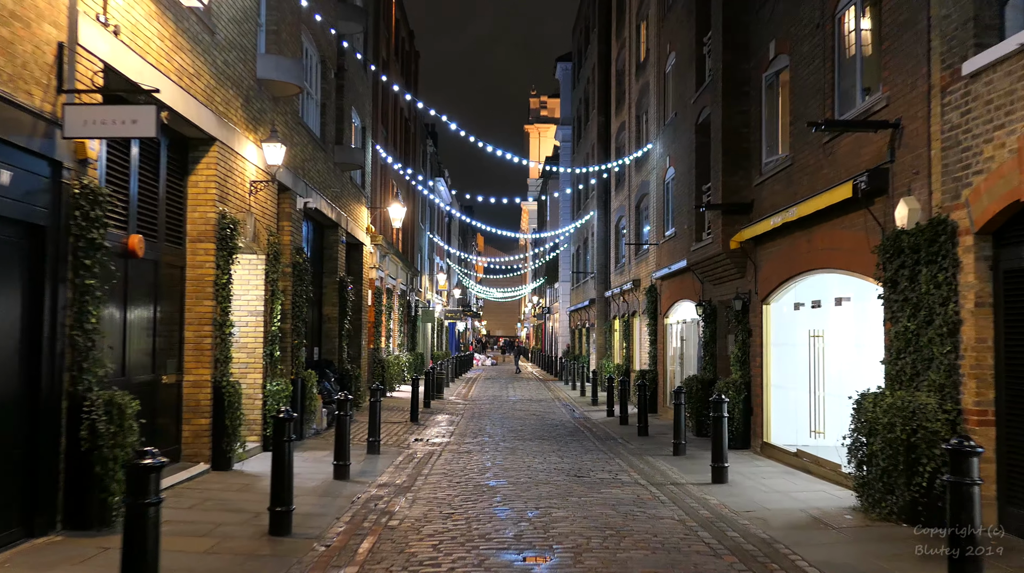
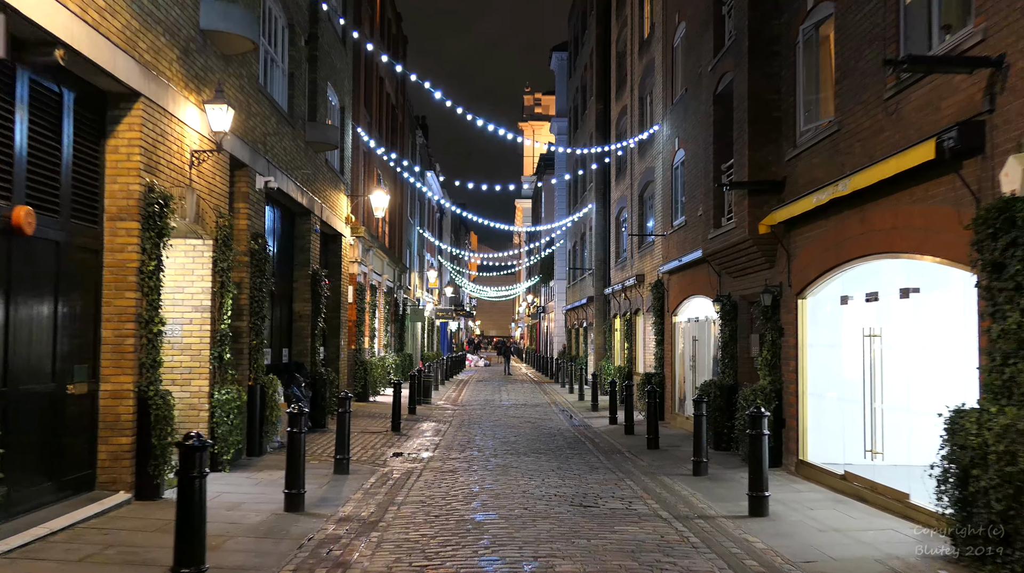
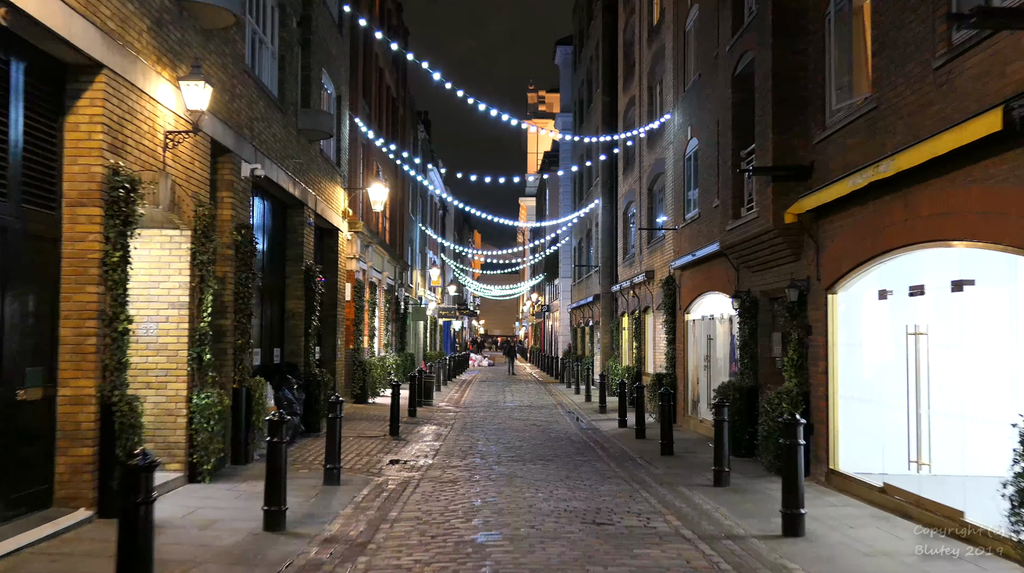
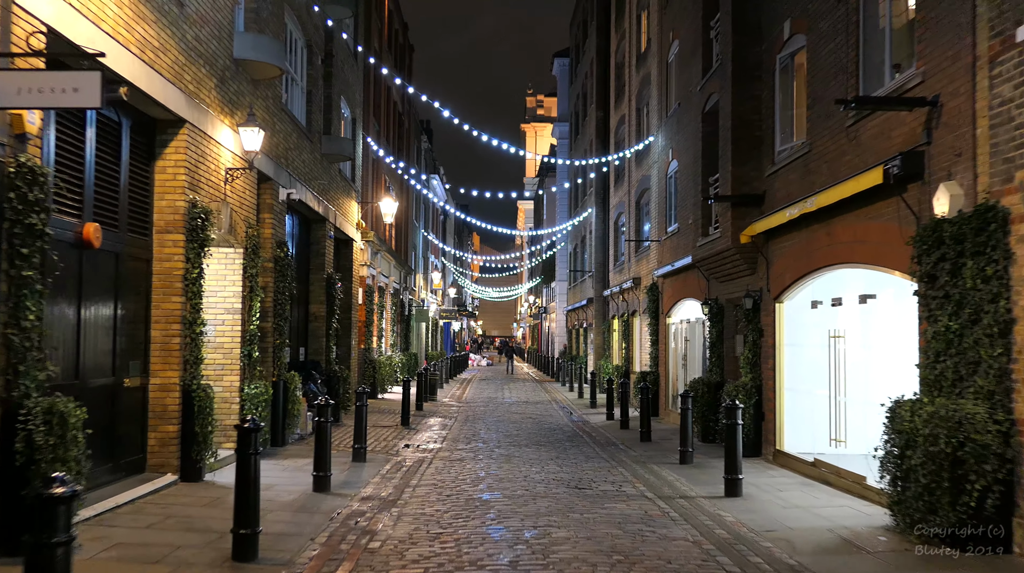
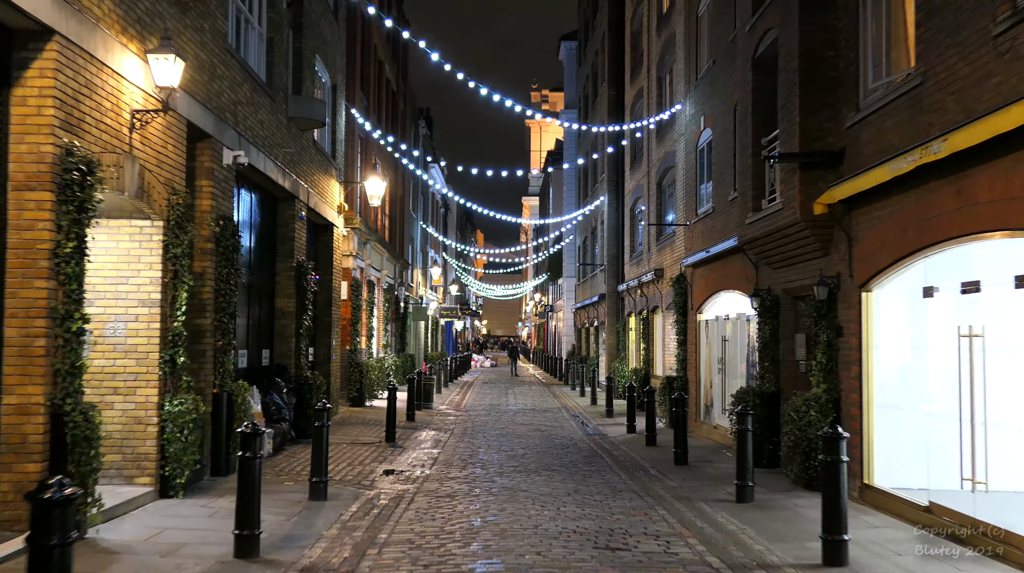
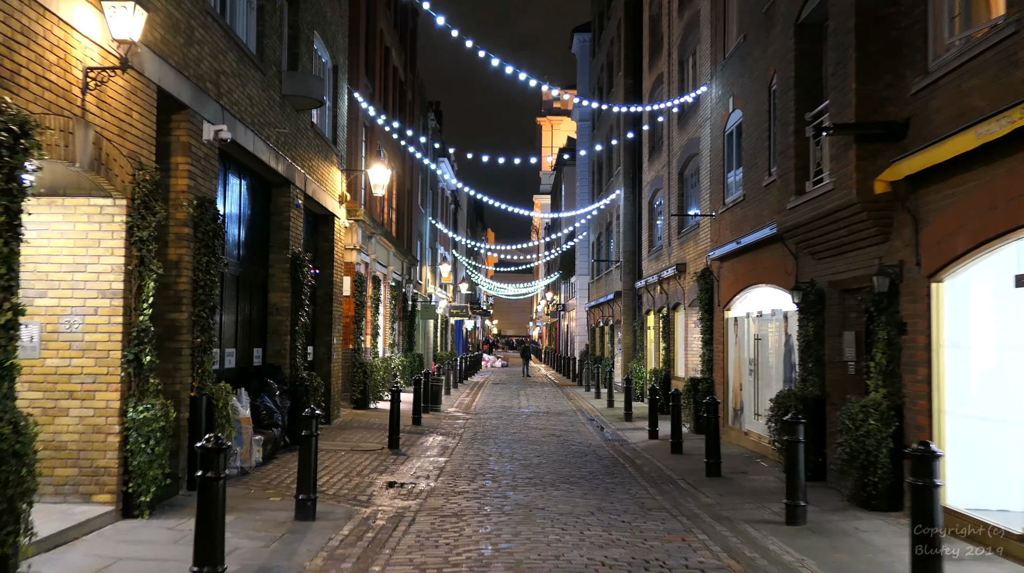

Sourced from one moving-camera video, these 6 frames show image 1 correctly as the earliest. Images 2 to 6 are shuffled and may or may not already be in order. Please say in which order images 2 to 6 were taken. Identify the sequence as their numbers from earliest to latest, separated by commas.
4, 2, 3, 5, 6
